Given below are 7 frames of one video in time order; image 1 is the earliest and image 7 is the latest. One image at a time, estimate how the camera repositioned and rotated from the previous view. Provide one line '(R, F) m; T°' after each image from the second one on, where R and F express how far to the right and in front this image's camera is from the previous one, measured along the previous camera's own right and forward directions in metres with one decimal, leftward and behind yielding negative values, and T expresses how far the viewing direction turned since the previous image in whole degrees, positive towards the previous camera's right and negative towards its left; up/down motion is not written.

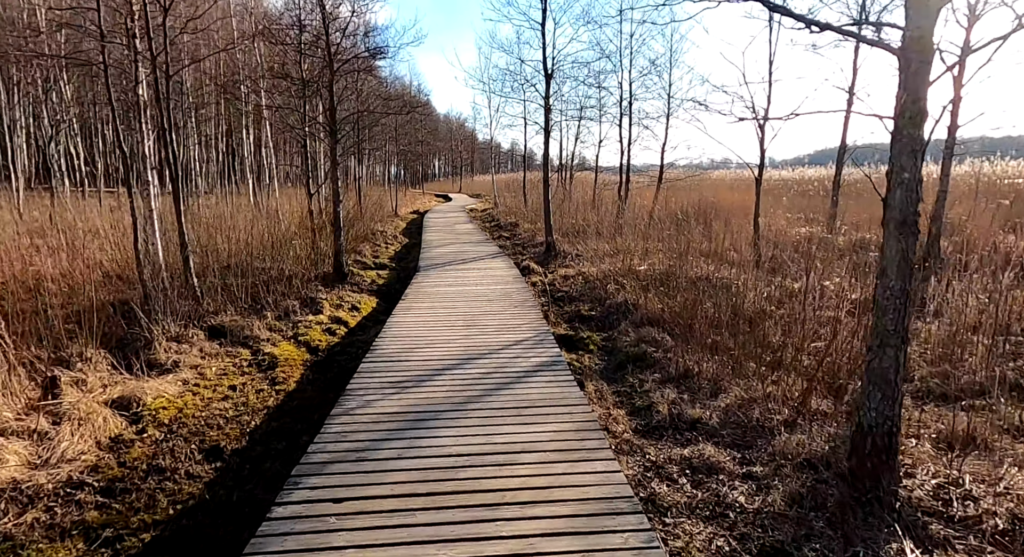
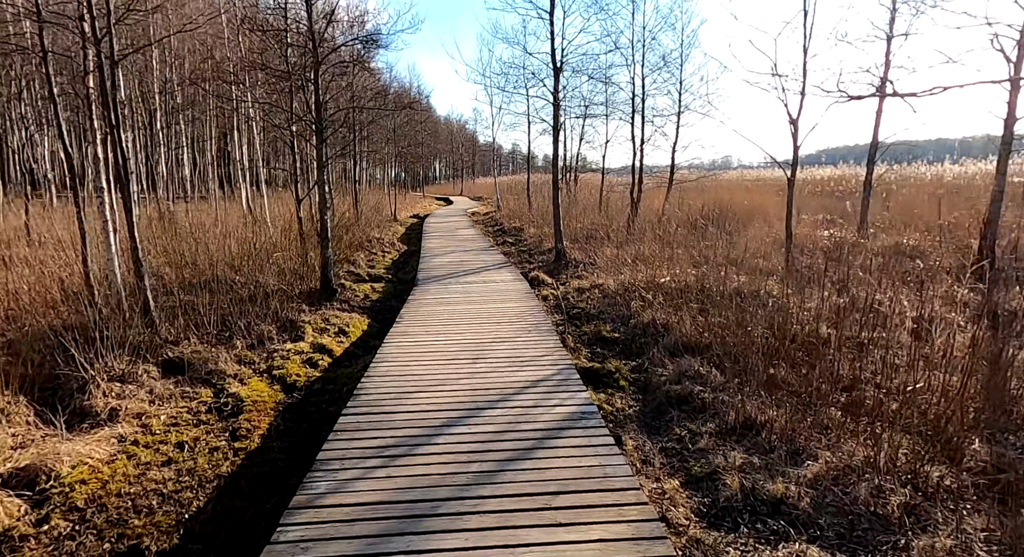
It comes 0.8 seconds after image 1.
(-0.1, +0.9) m; 0°
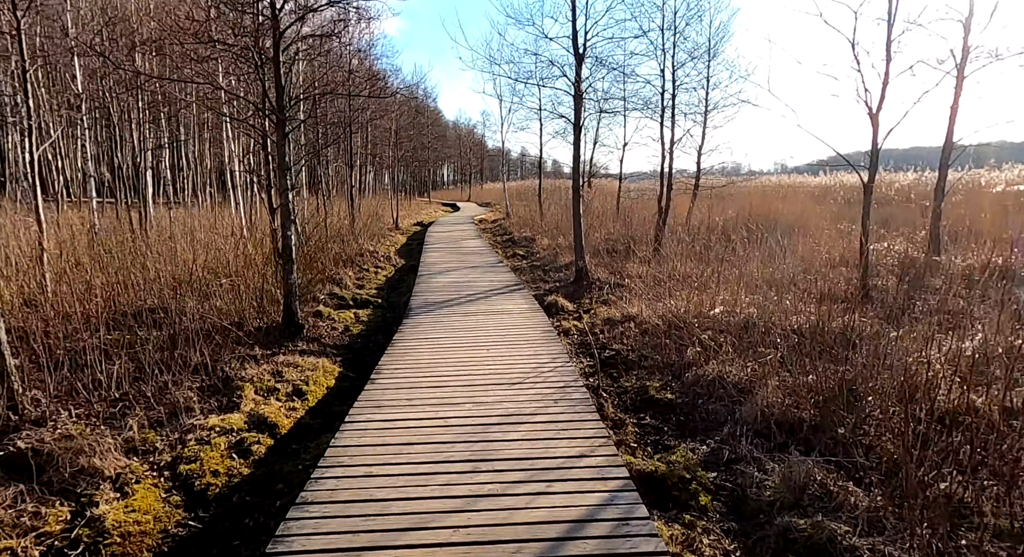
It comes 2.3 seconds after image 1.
(-0.1, +1.6) m; -1°
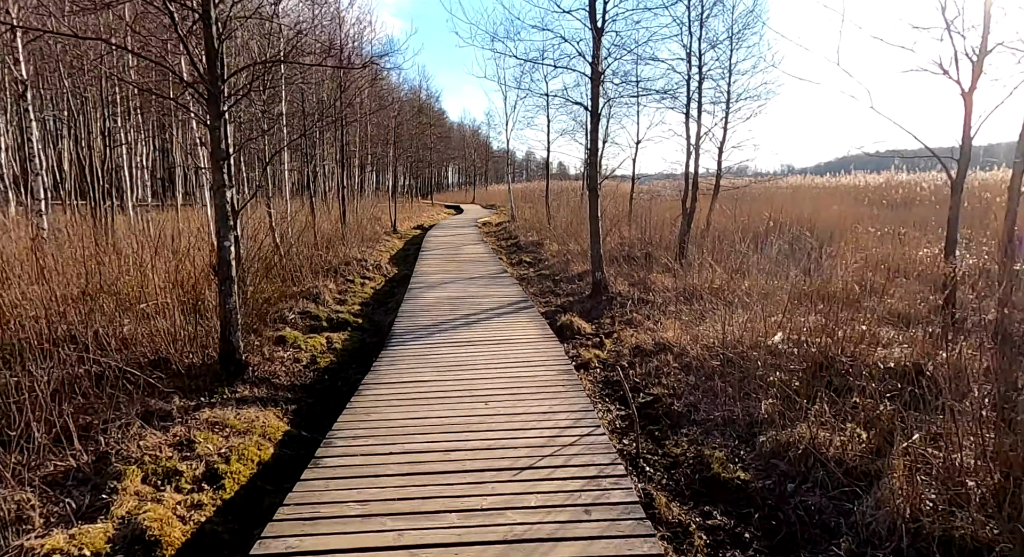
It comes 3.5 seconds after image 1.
(0.0, +1.4) m; 0°
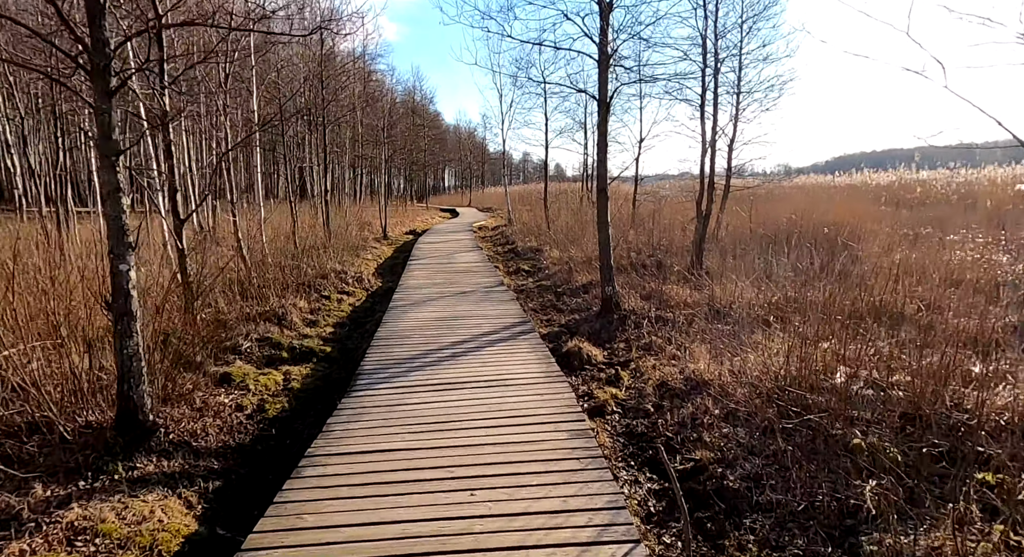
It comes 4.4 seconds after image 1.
(0.0, +1.1) m; 0°
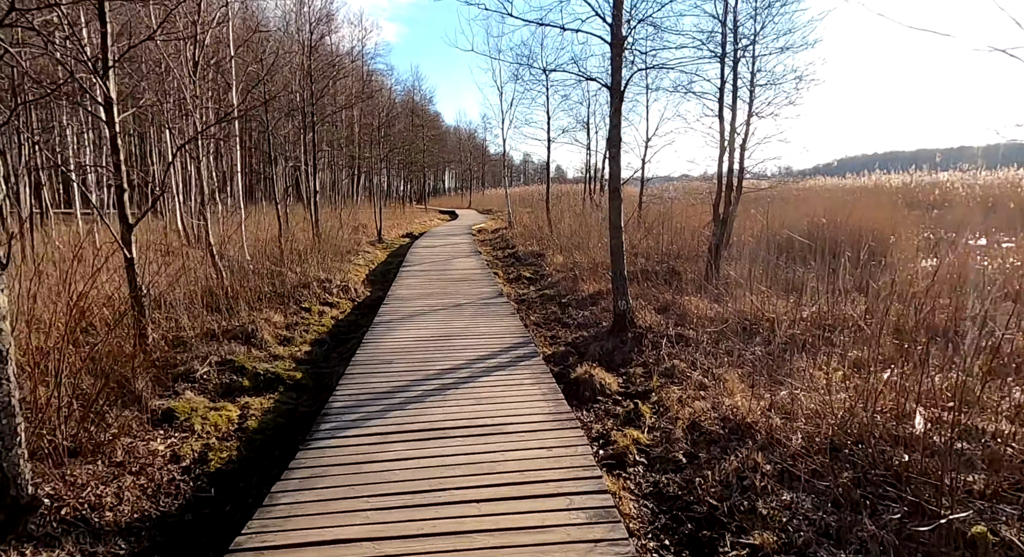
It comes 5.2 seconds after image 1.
(0.0, +0.8) m; 0°
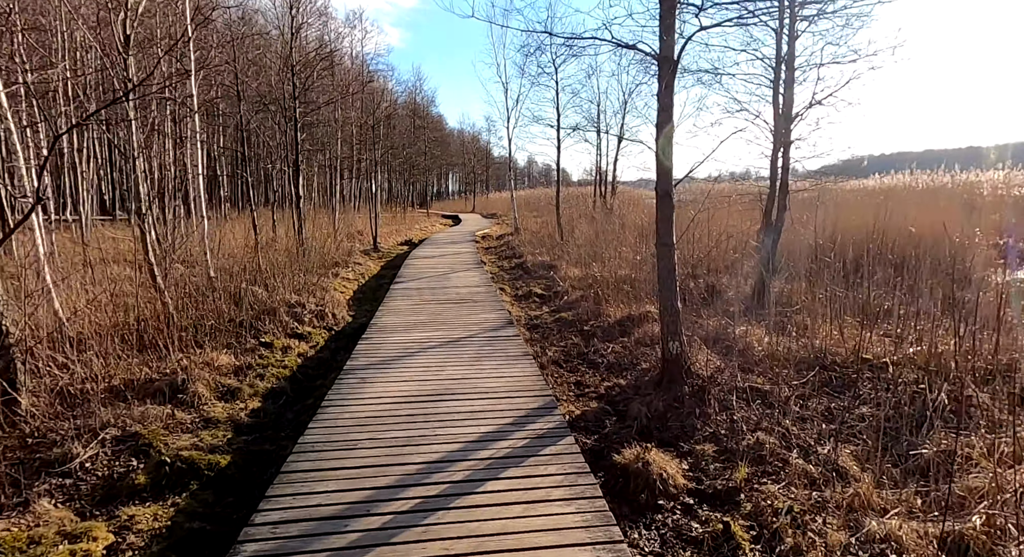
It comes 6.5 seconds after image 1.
(-0.1, +1.6) m; 0°
